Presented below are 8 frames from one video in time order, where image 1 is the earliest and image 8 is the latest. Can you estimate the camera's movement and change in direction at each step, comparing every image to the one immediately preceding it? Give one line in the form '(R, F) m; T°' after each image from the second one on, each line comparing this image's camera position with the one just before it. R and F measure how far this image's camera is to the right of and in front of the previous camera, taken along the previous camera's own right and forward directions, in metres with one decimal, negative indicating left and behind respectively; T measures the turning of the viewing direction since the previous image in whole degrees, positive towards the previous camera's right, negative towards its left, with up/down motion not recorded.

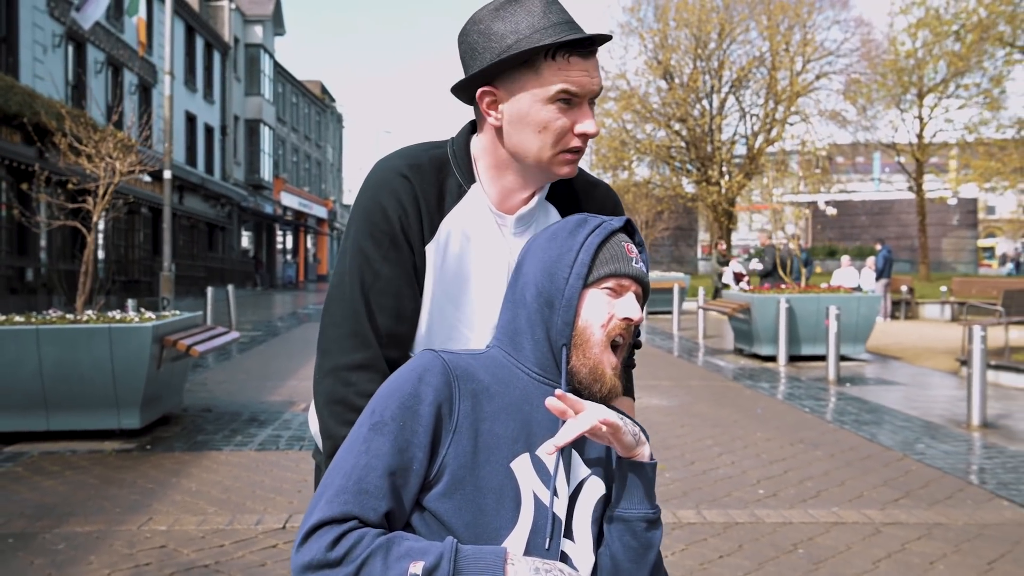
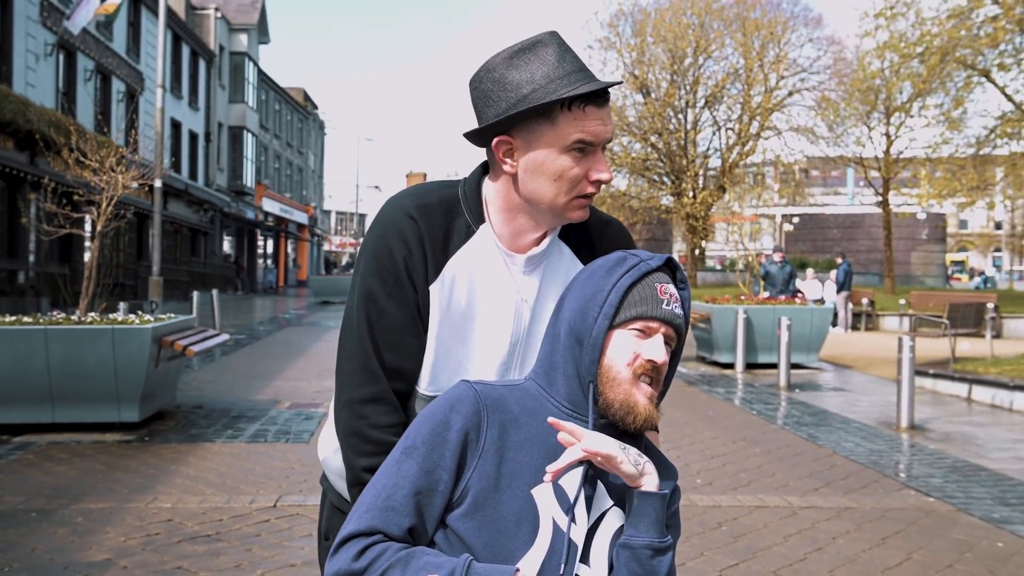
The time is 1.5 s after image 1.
(+0.1, -0.6) m; +1°
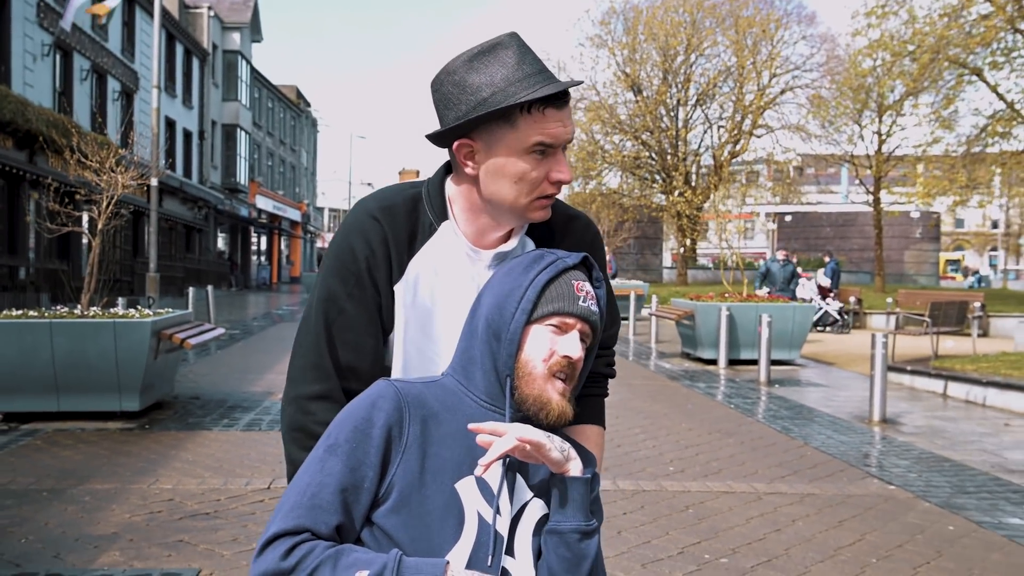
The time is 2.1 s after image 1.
(+0.1, -0.3) m; 0°
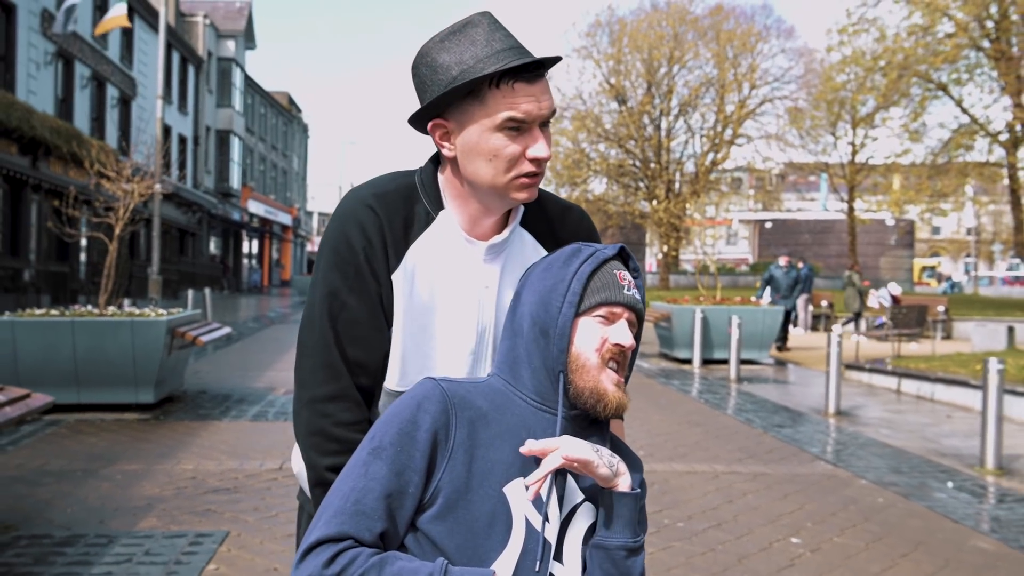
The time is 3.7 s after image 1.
(0.0, -0.7) m; +1°
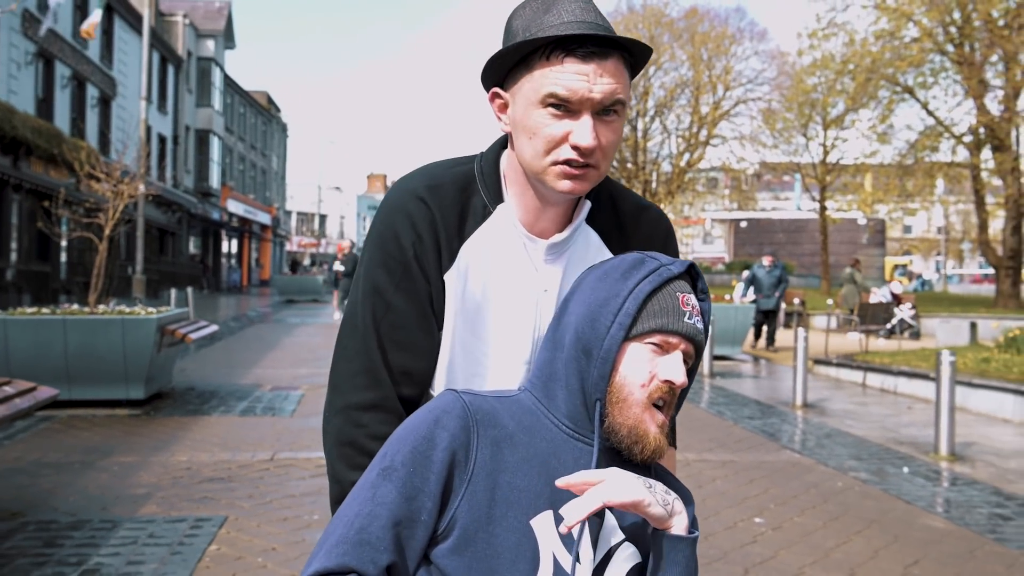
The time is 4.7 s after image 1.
(0.0, -0.3) m; +1°
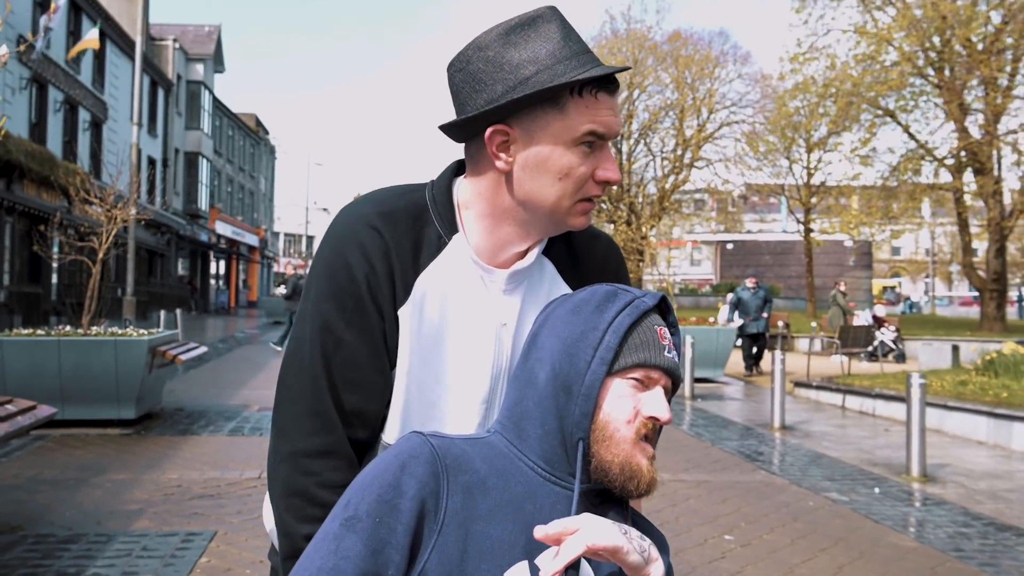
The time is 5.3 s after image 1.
(0.0, -0.2) m; +1°
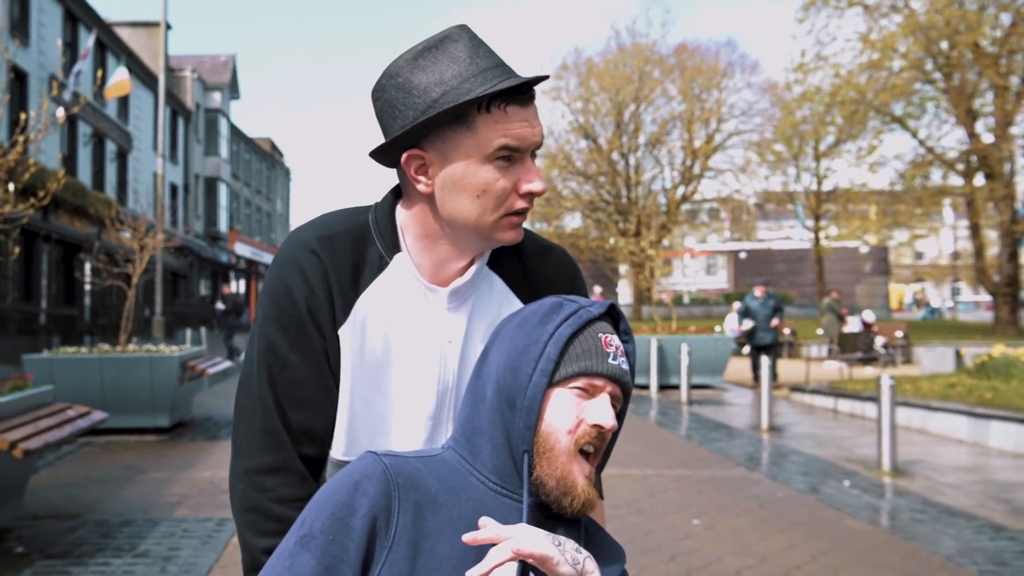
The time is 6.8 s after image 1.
(+0.2, -0.7) m; -1°
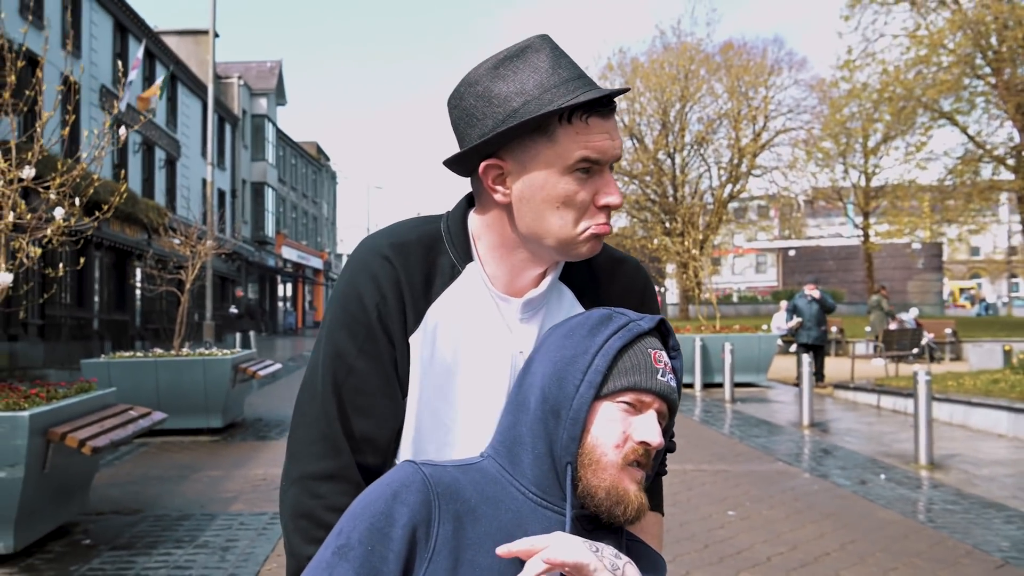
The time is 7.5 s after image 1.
(0.0, -0.2) m; -3°
